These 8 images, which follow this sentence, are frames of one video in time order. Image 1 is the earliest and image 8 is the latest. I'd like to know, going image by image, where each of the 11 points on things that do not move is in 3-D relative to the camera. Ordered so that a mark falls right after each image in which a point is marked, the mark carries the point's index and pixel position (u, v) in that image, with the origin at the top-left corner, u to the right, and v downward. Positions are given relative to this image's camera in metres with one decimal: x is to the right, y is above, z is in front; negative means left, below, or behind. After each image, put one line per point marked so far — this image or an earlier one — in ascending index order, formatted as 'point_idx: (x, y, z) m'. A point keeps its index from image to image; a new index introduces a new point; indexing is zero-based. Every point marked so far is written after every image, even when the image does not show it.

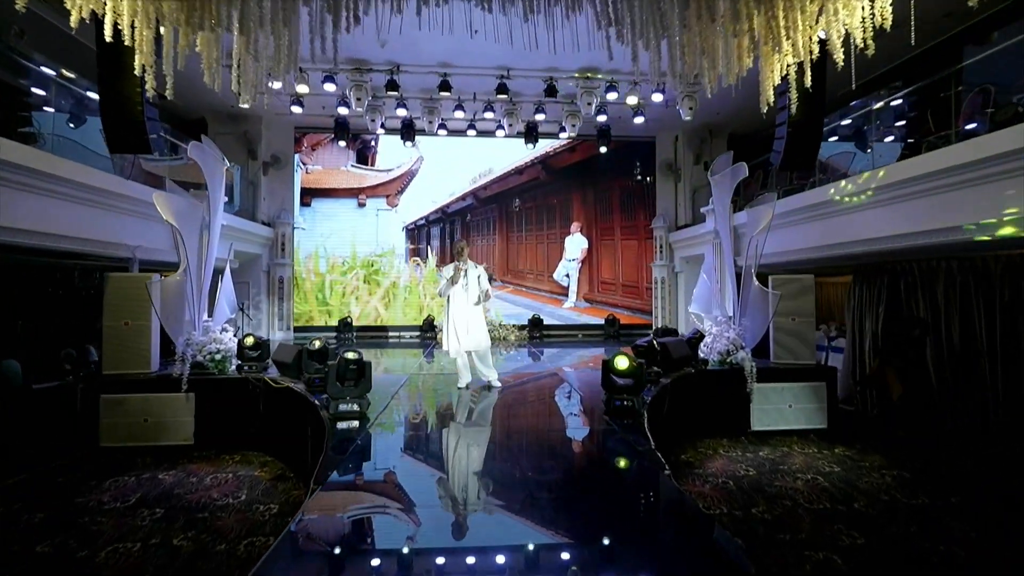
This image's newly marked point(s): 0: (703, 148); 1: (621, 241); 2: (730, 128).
0: (+3.5, +2.6, +8.6) m
1: (+2.1, +0.9, +8.9) m
2: (+3.9, +2.9, +8.4) m
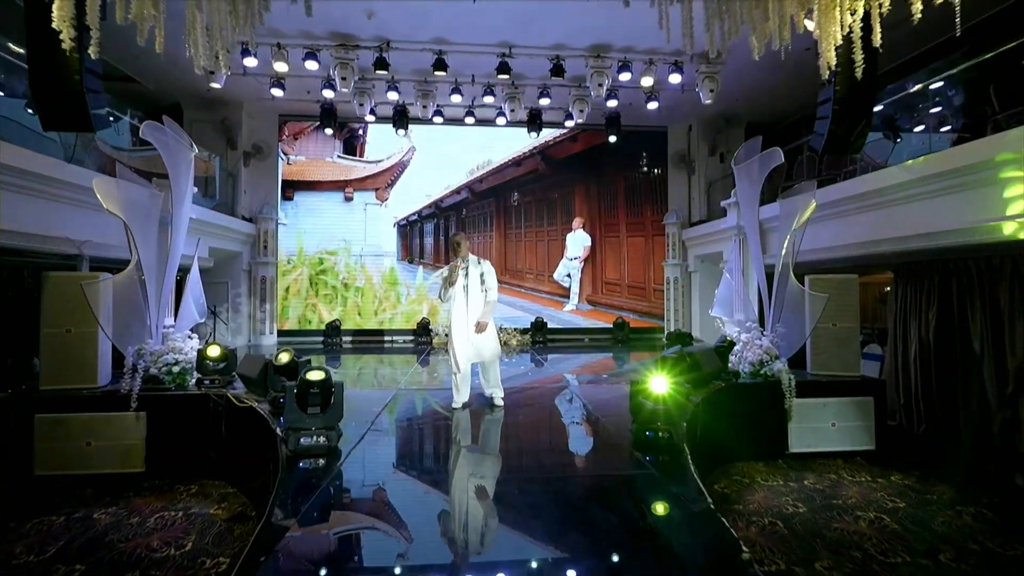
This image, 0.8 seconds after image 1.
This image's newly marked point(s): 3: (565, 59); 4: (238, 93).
0: (+3.6, +2.6, +8.0) m
1: (+2.1, +0.9, +8.3) m
2: (+3.9, +2.8, +7.8) m
3: (+0.7, +2.9, +6.0) m
4: (-4.0, +2.9, +6.8) m
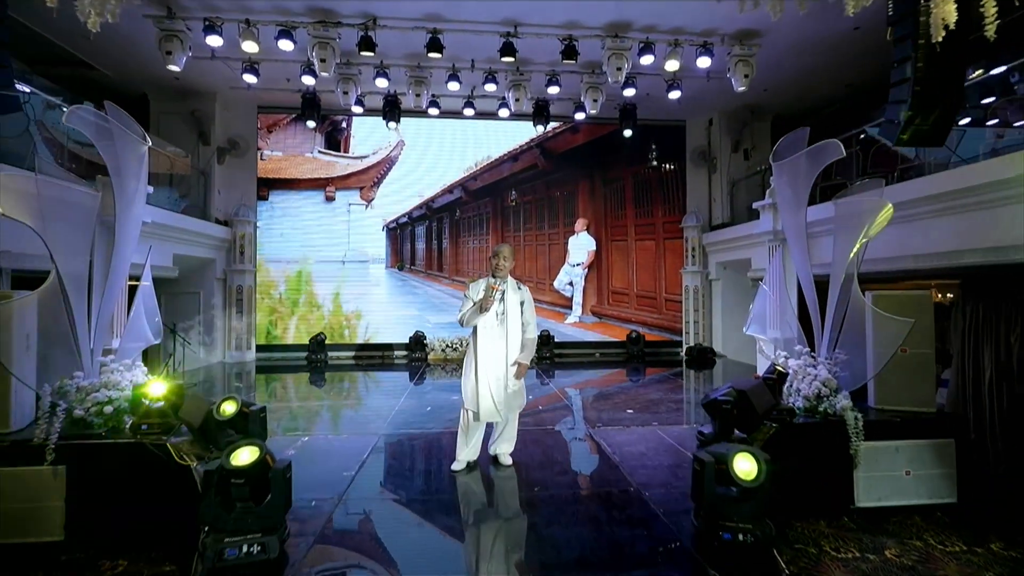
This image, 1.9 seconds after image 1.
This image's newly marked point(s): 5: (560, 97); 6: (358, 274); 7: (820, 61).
0: (+3.6, +2.4, +7.3) m
1: (+2.2, +0.7, +7.6) m
2: (+4.0, +2.7, +7.0) m
3: (+0.7, +2.8, +5.2) m
4: (-4.0, +2.7, +6.1) m
5: (+0.7, +2.7, +6.5) m
6: (-2.4, +0.2, +7.2) m
7: (+3.6, +2.7, +5.5) m
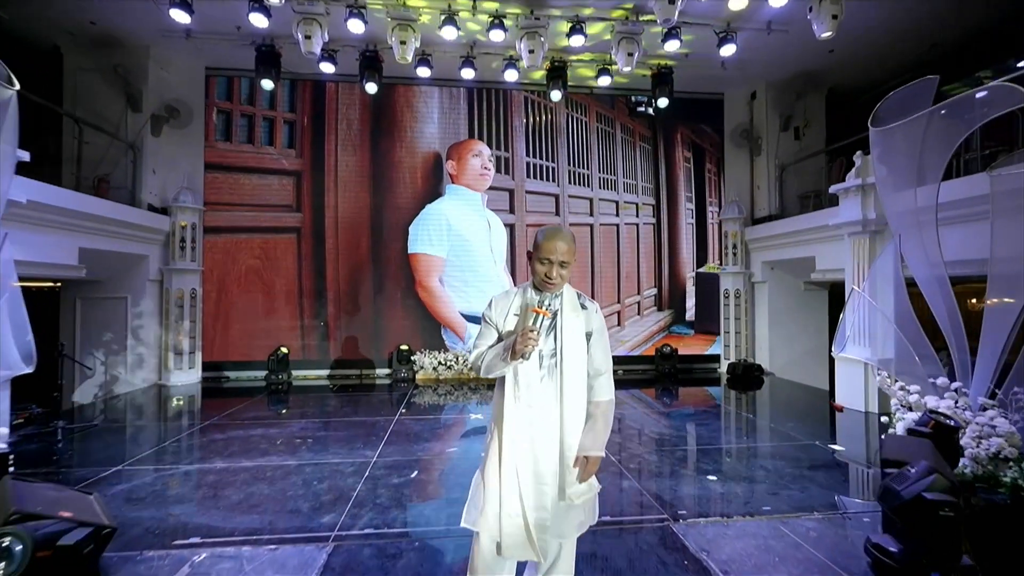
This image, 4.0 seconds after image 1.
0: (+3.7, +2.3, +6.1) m
1: (+2.2, +0.7, +6.3) m
2: (+4.1, +2.6, +5.9) m
3: (+0.9, +2.7, +4.0) m
4: (-3.9, +2.7, +4.7) m
5: (+0.8, +2.6, +5.2) m
6: (-2.3, +0.2, +5.9) m
7: (+3.7, +2.6, +4.3) m
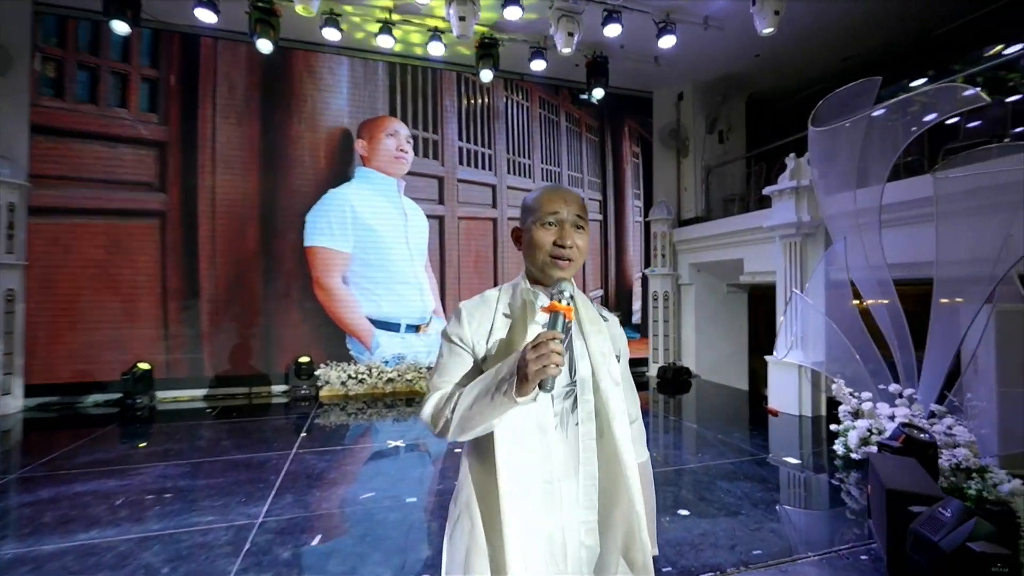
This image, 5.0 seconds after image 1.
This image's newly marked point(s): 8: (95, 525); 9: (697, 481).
0: (+2.7, +2.3, +6.1) m
1: (+1.2, +0.7, +6.1) m
2: (+3.1, +2.6, +6.0) m
3: (+0.4, +2.7, +3.5) m
4: (-4.4, +2.7, +3.4) m
5: (0.0, +2.6, +4.8) m
6: (-3.1, +0.2, +4.9) m
7: (+3.1, +2.6, +4.4) m
8: (-2.0, -1.1, +2.2) m
9: (+1.1, -1.2, +2.8) m
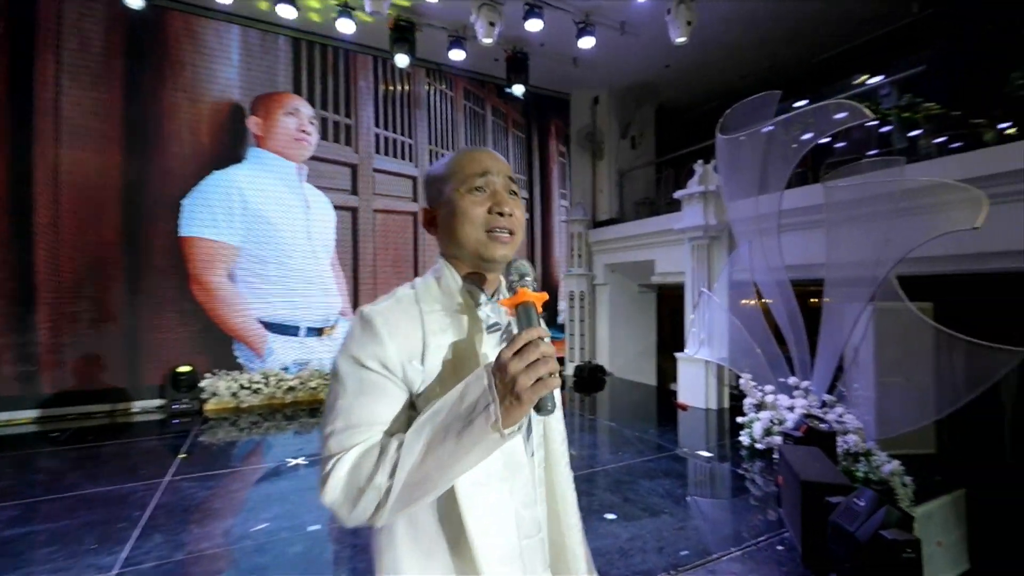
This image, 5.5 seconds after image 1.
0: (+1.6, +2.3, +6.4) m
1: (+0.2, +0.7, +6.1) m
2: (+2.1, +2.6, +6.3) m
3: (-0.2, +2.7, +3.4) m
4: (-4.9, +2.7, +2.4) m
5: (-0.8, +2.6, +4.5) m
6: (-3.9, +0.2, +4.0) m
7: (+2.3, +2.6, +4.7) m
8: (-2.3, -1.1, +1.6) m
9: (+0.7, -1.2, +2.8) m
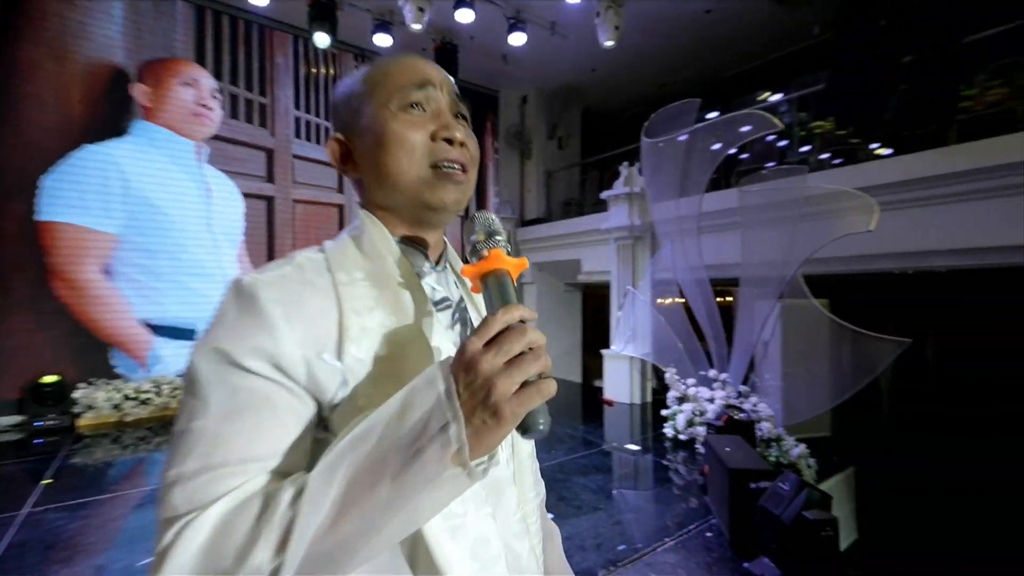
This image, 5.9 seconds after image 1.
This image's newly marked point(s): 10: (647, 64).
0: (+0.7, +2.3, +6.4) m
1: (-0.7, +0.7, +5.9) m
2: (+1.1, +2.6, +6.4) m
3: (-0.7, +2.7, +3.2) m
4: (-5.2, +2.7, +1.5) m
5: (-1.4, +2.6, +4.2) m
6: (-4.4, +0.2, +3.3) m
7: (+1.6, +2.6, +4.9) m
8: (-2.4, -1.1, +1.1) m
9: (+0.3, -1.1, +2.8) m
10: (+1.6, +2.6, +5.4) m
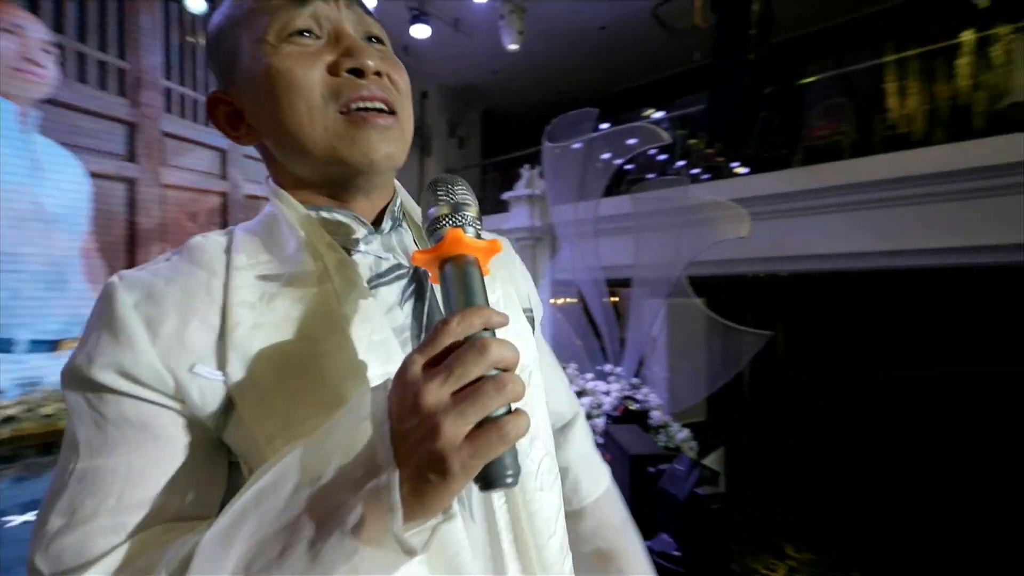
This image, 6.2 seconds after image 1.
0: (-0.7, +2.3, +6.4) m
1: (-2.0, +0.7, +5.6) m
2: (-0.3, +2.6, +6.5) m
3: (-1.3, +2.7, +2.9) m
4: (-5.3, +2.8, +0.2) m
5: (-2.3, +2.7, +3.8) m
6: (-5.0, +0.3, +2.2) m
7: (+0.5, +2.6, +5.1) m
8: (-2.5, -1.0, +0.5) m
9: (-0.3, -1.1, +2.8) m
10: (+0.4, +2.6, +5.6) m
